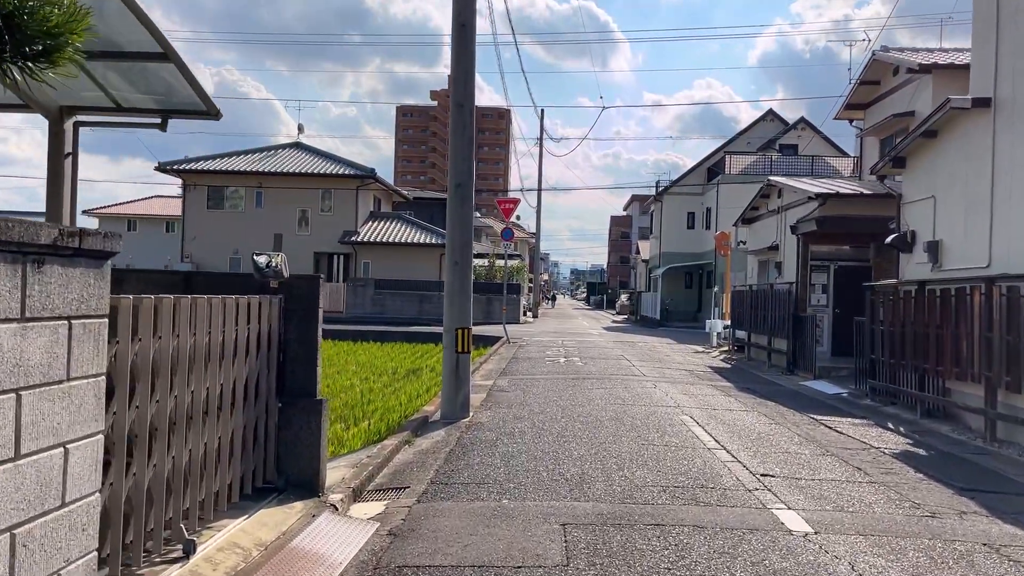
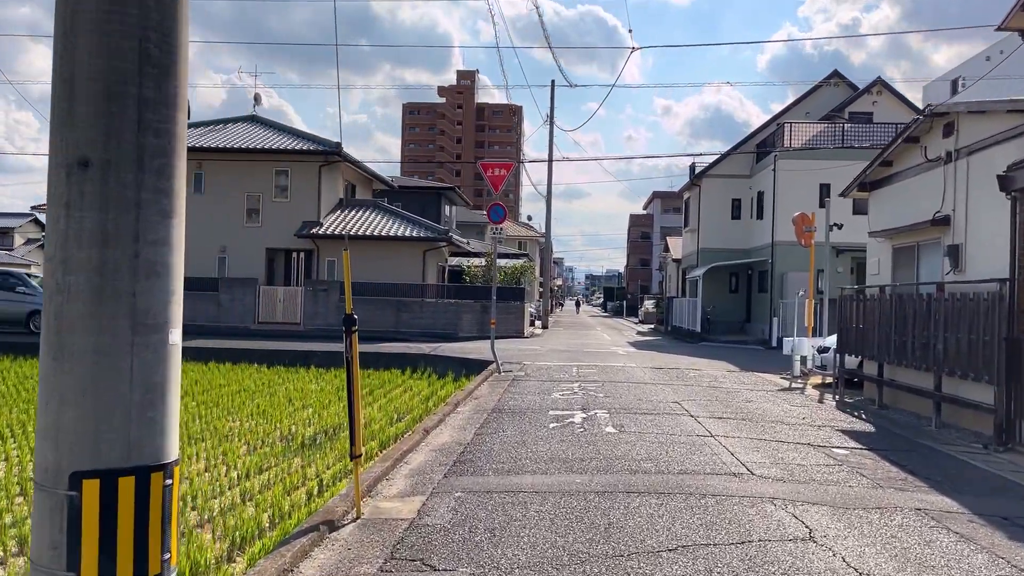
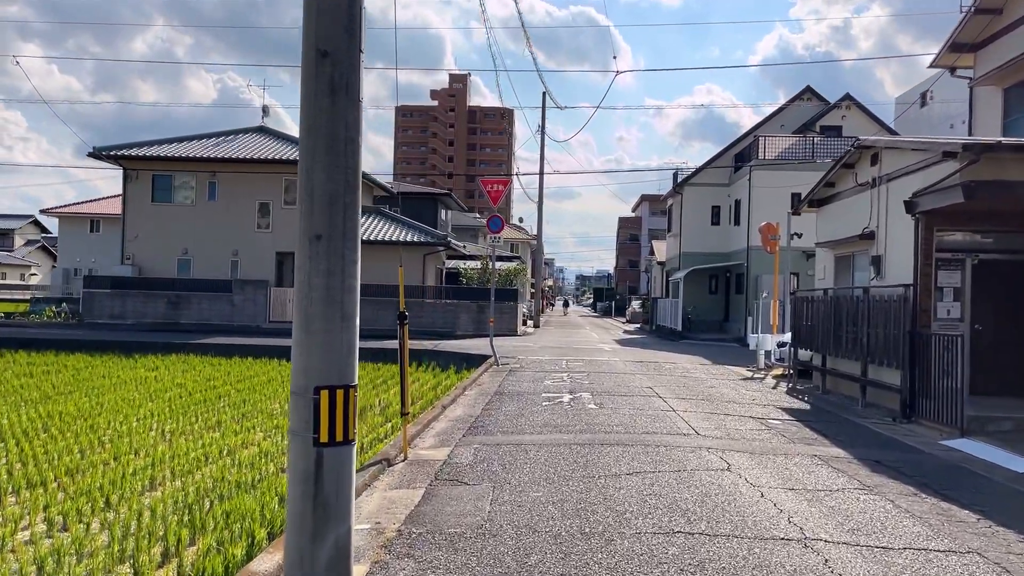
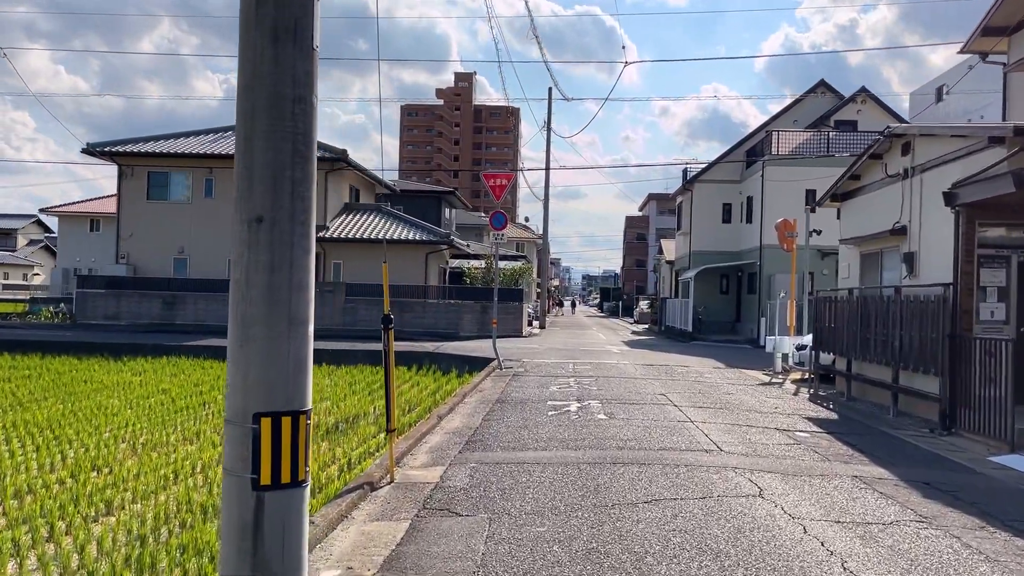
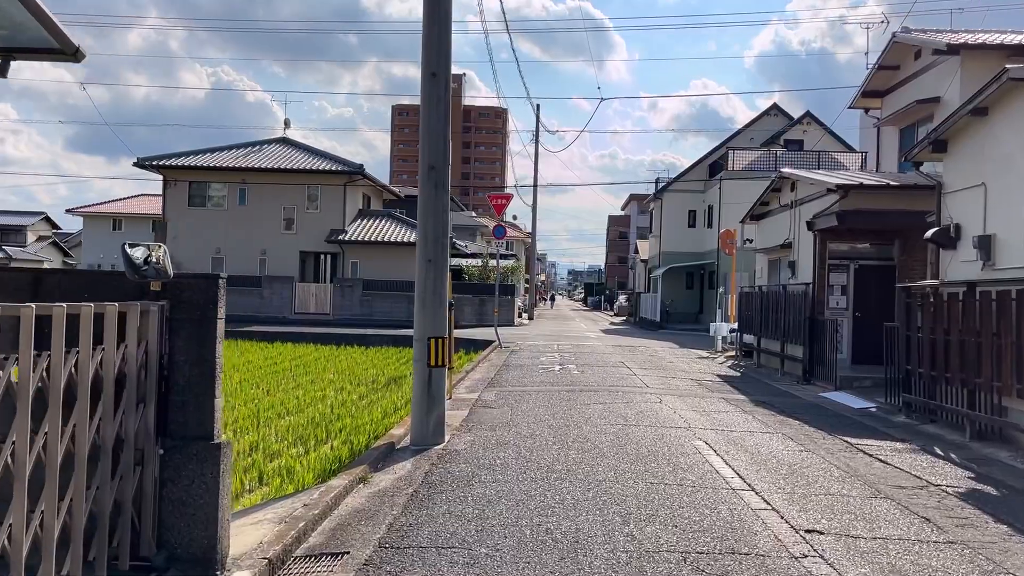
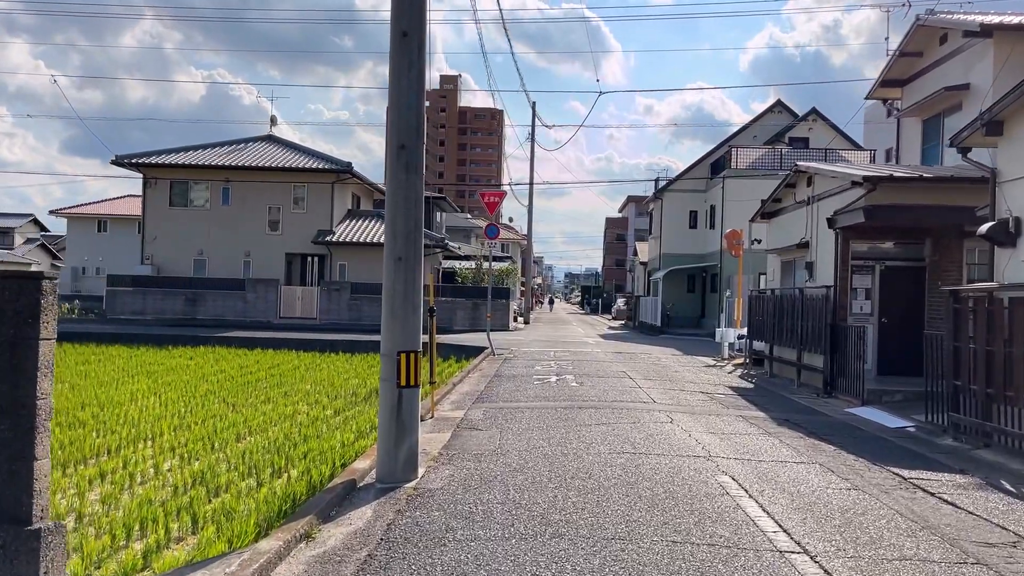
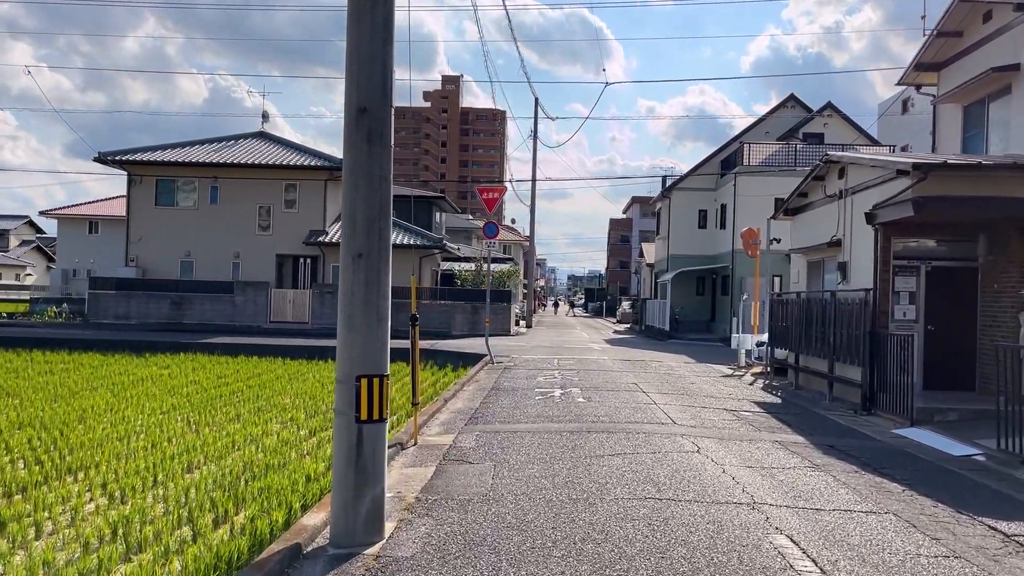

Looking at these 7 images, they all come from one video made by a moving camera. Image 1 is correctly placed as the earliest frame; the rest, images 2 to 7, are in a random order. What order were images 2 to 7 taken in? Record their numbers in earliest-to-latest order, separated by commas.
5, 6, 7, 3, 4, 2
